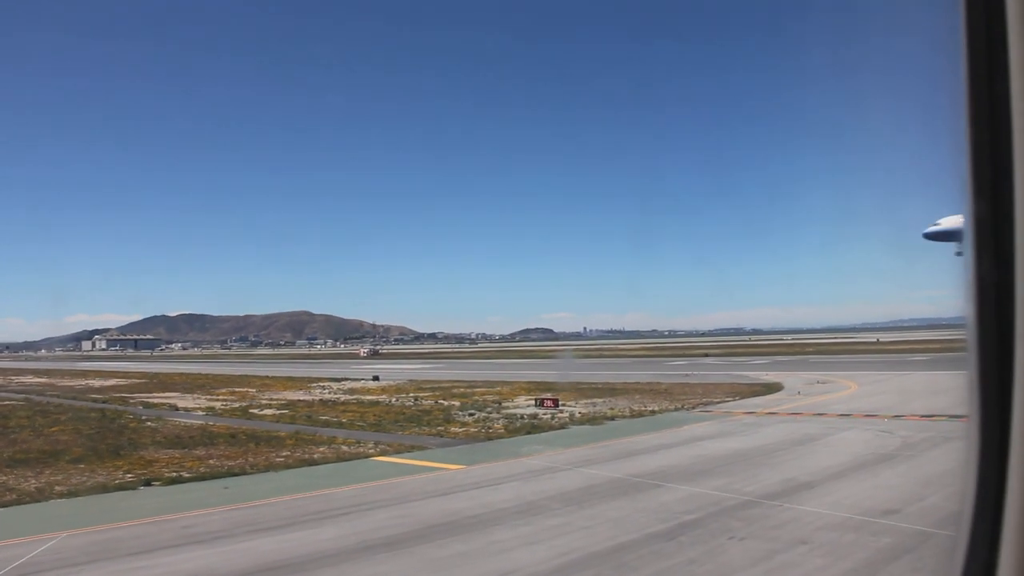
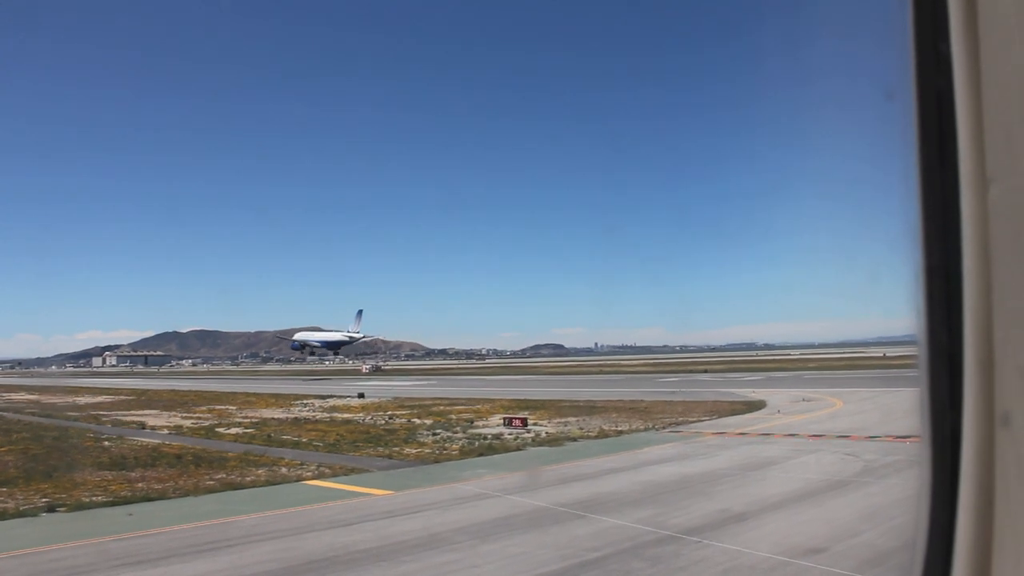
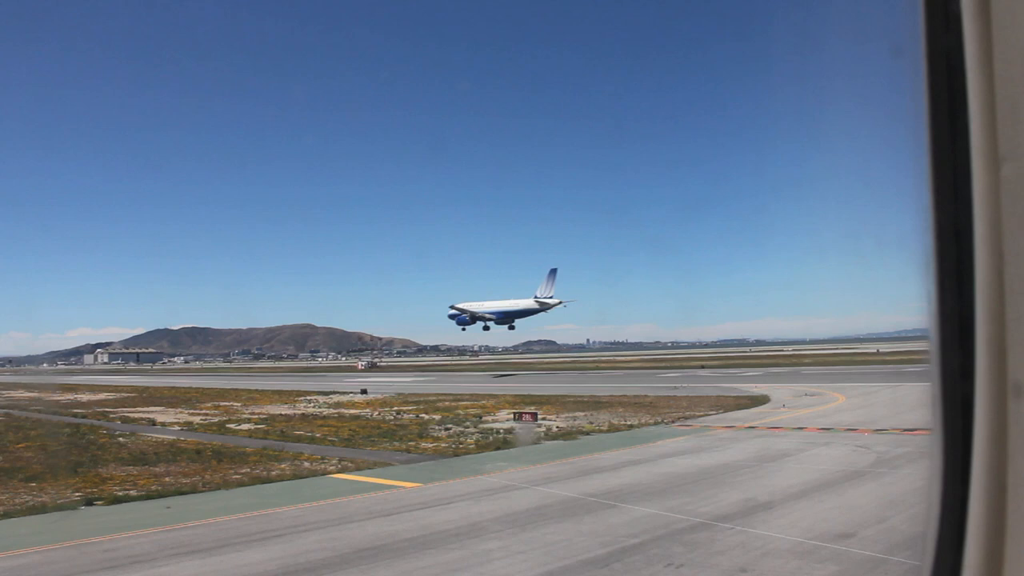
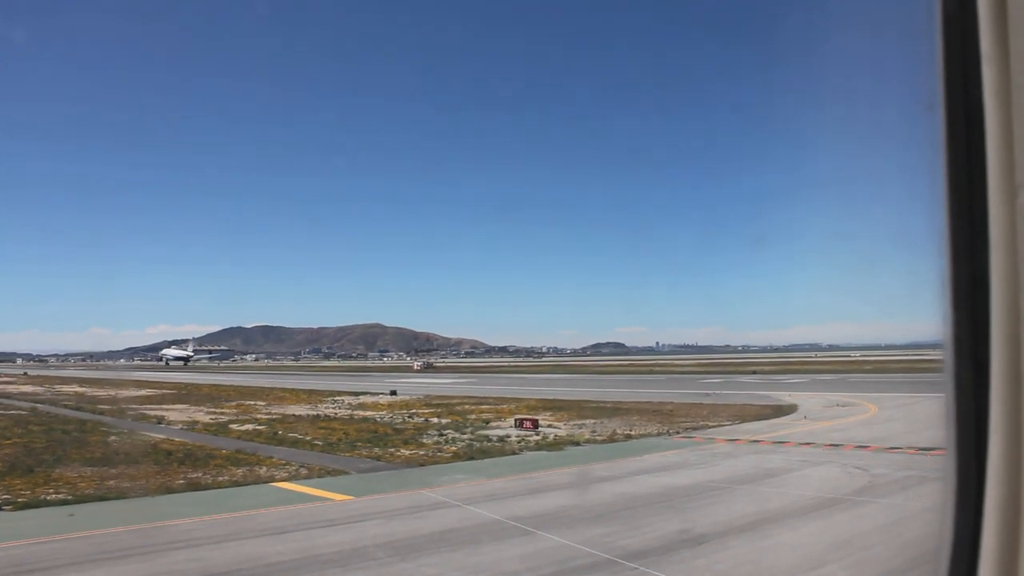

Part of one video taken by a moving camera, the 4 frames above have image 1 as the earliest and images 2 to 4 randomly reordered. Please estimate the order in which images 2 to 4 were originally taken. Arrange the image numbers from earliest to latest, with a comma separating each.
3, 2, 4
